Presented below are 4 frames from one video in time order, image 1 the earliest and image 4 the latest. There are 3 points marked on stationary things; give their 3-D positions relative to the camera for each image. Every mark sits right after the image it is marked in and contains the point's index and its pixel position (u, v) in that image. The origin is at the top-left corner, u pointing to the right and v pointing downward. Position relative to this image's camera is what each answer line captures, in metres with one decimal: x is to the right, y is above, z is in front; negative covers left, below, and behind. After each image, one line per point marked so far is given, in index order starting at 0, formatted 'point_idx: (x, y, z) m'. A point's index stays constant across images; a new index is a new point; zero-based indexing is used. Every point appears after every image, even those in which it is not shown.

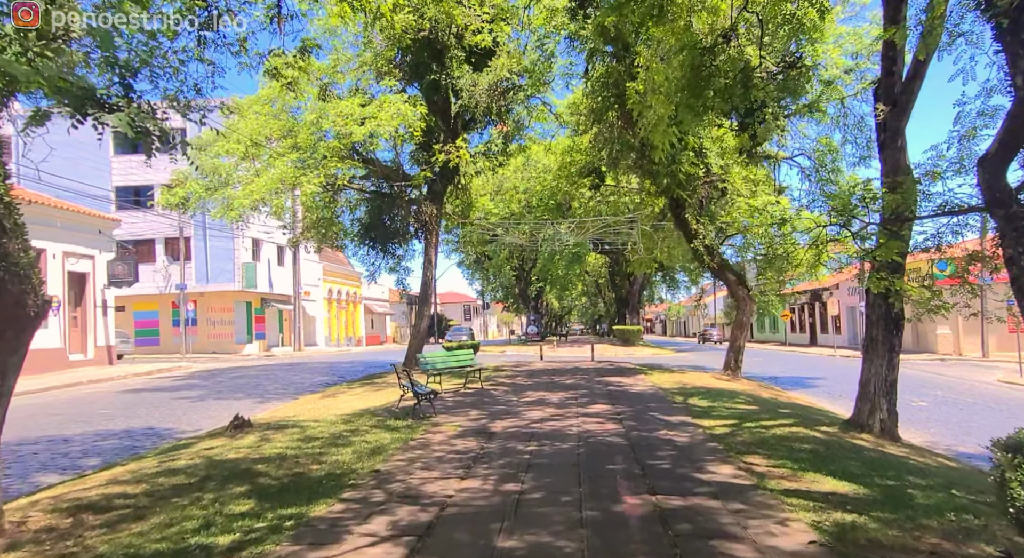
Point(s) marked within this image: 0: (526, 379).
0: (+0.3, -2.2, +13.5) m
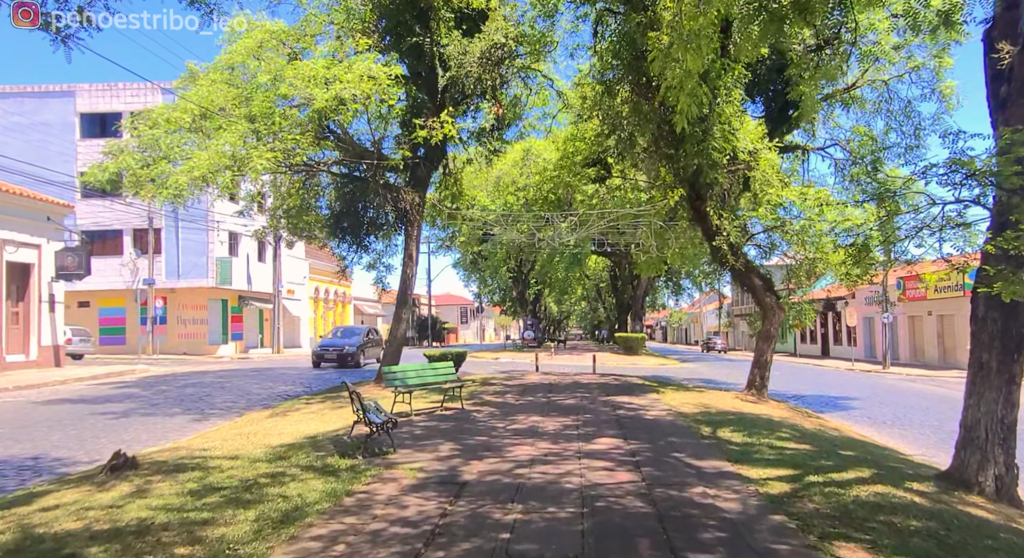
0: (+0.1, -2.2, +11.5) m
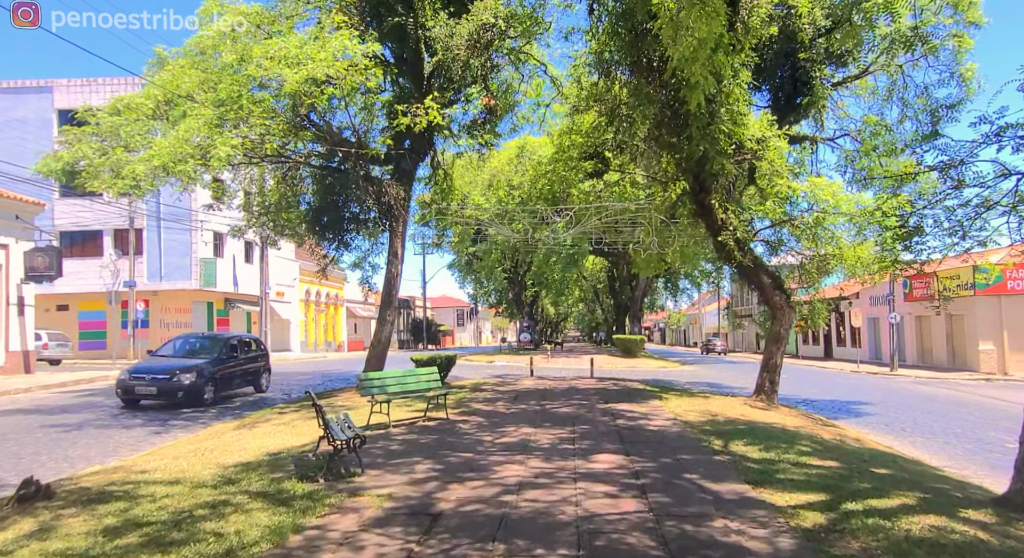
0: (-0.1, -2.1, +10.6) m
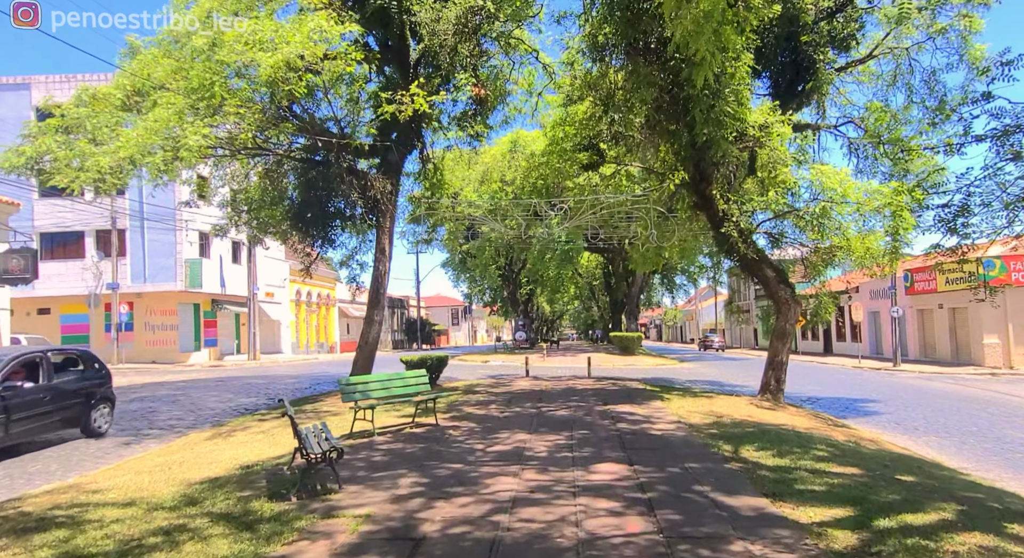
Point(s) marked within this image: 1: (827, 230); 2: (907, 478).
0: (-0.2, -2.1, +10.0) m
1: (+6.1, +1.0, +12.1) m
2: (+3.7, -1.9, +5.8) m
